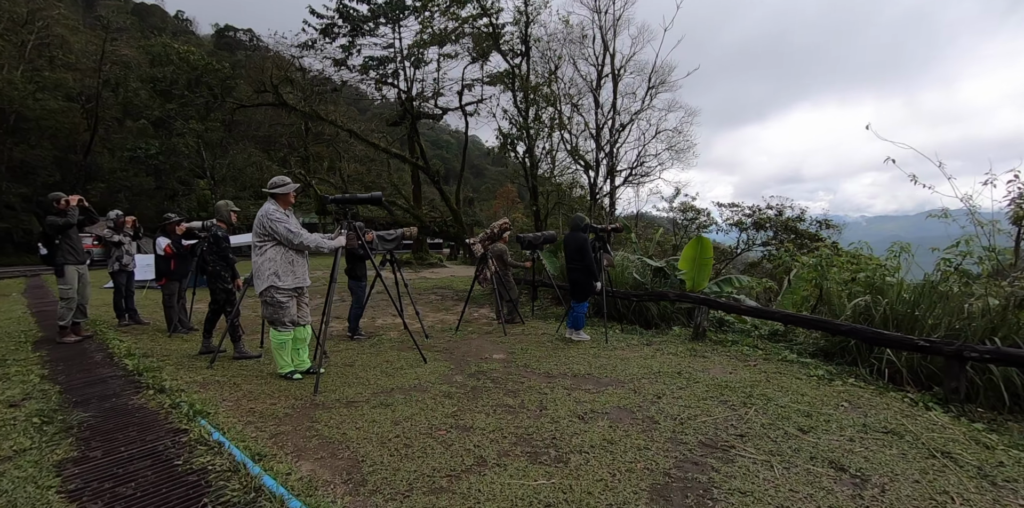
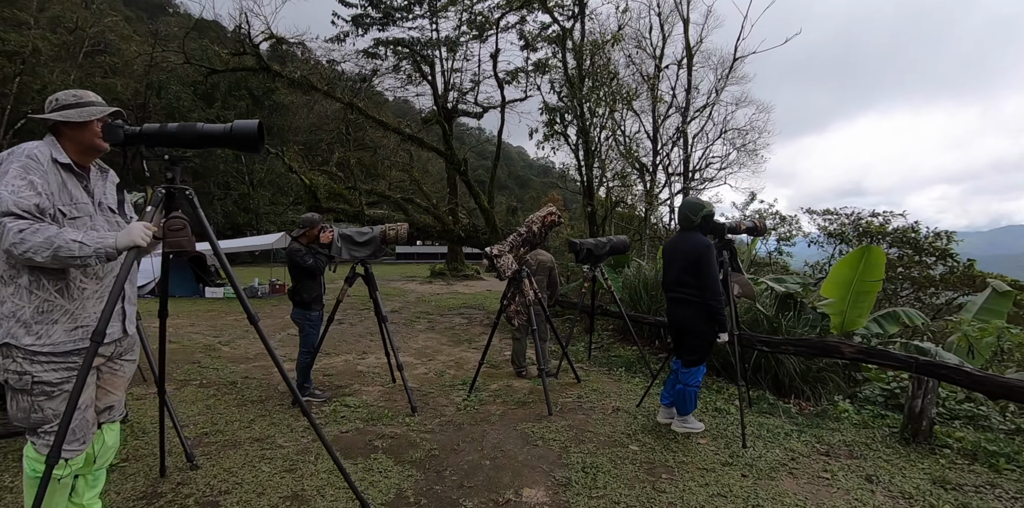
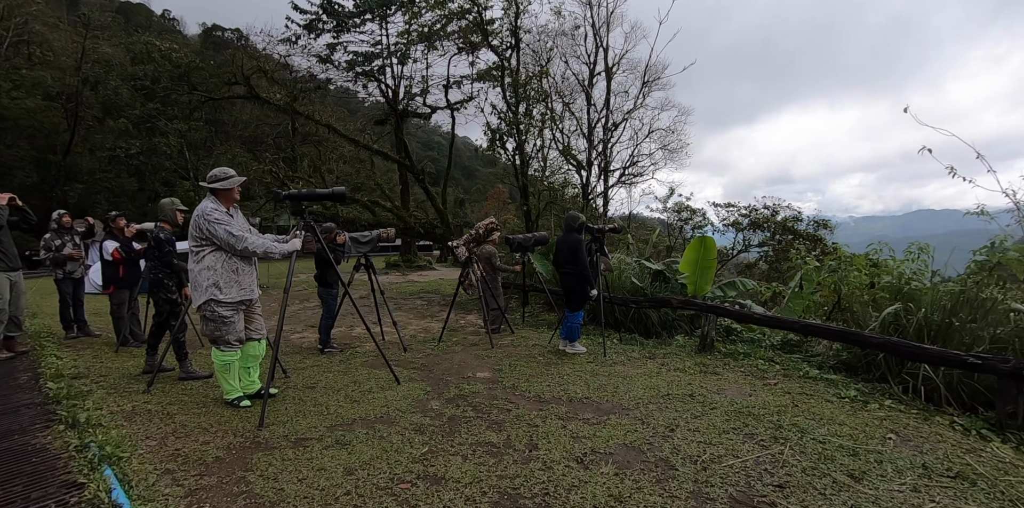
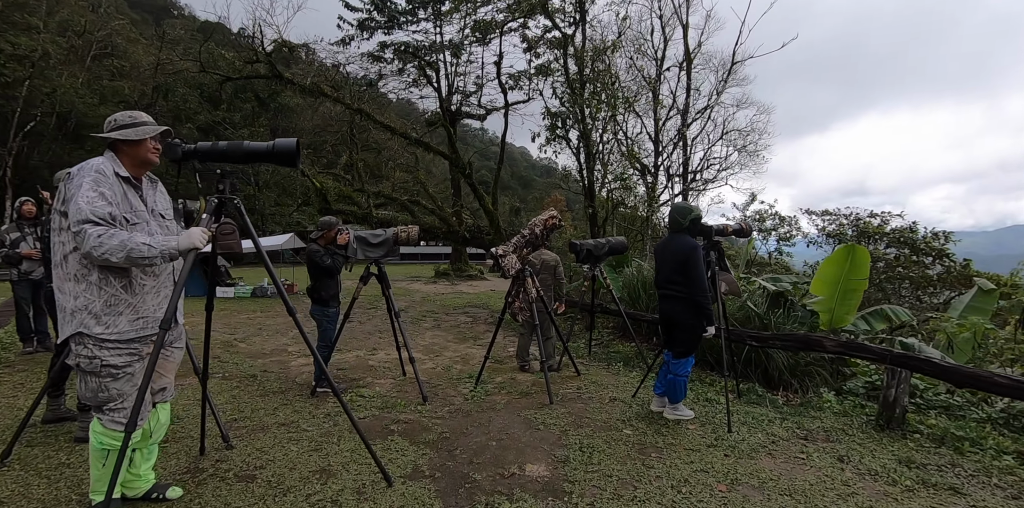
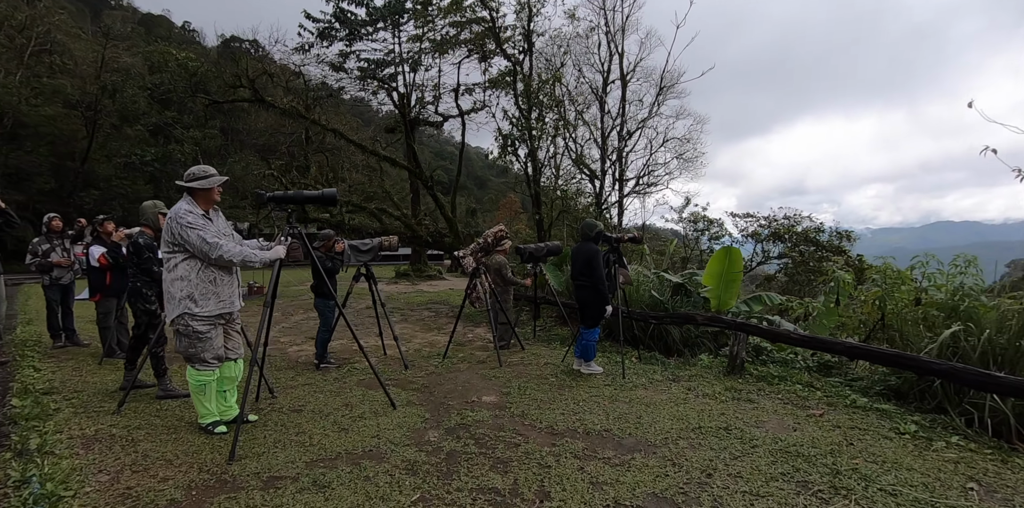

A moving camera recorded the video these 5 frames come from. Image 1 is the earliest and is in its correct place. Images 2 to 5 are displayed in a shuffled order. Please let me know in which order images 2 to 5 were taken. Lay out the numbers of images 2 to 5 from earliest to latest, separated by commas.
3, 5, 4, 2
